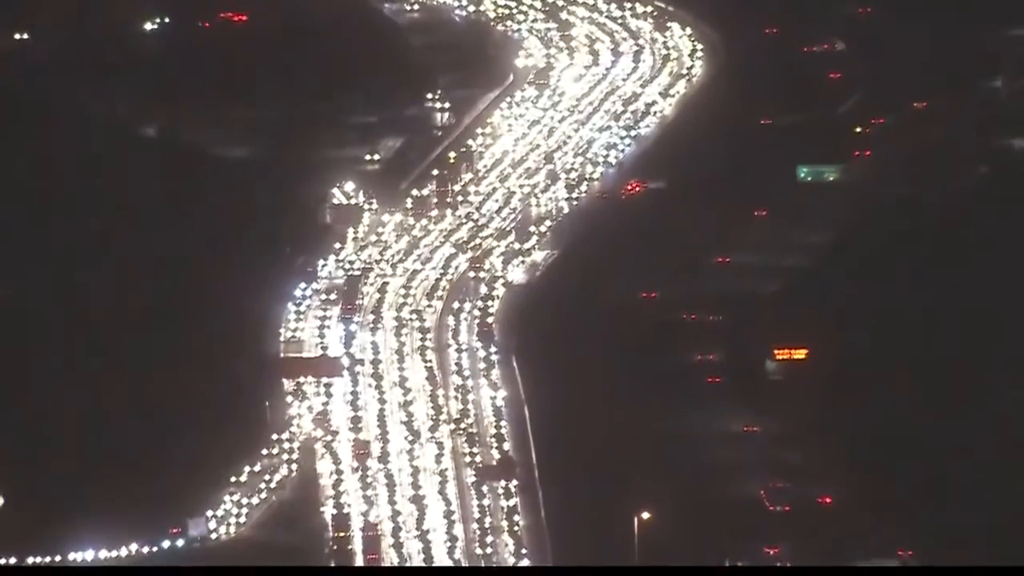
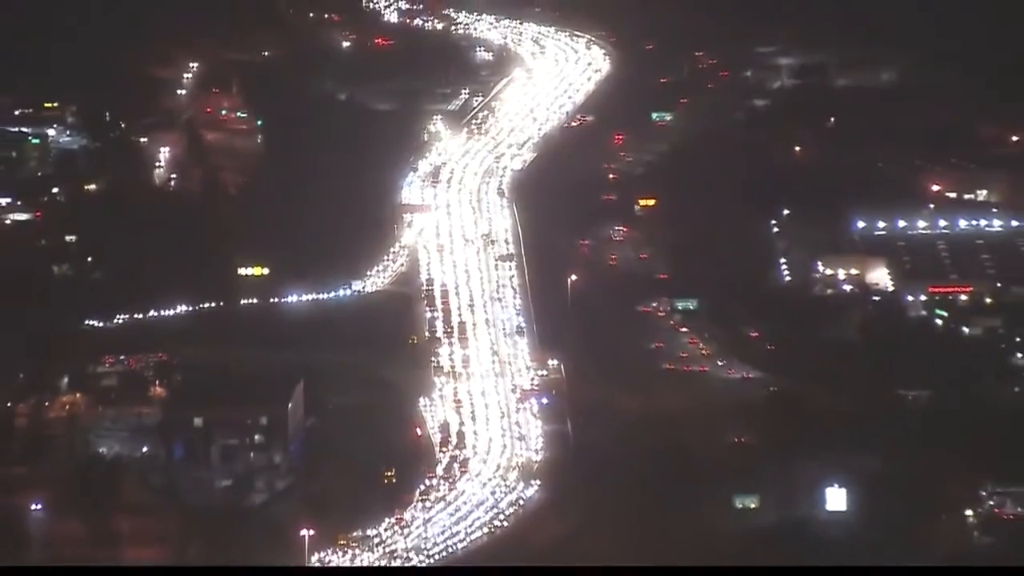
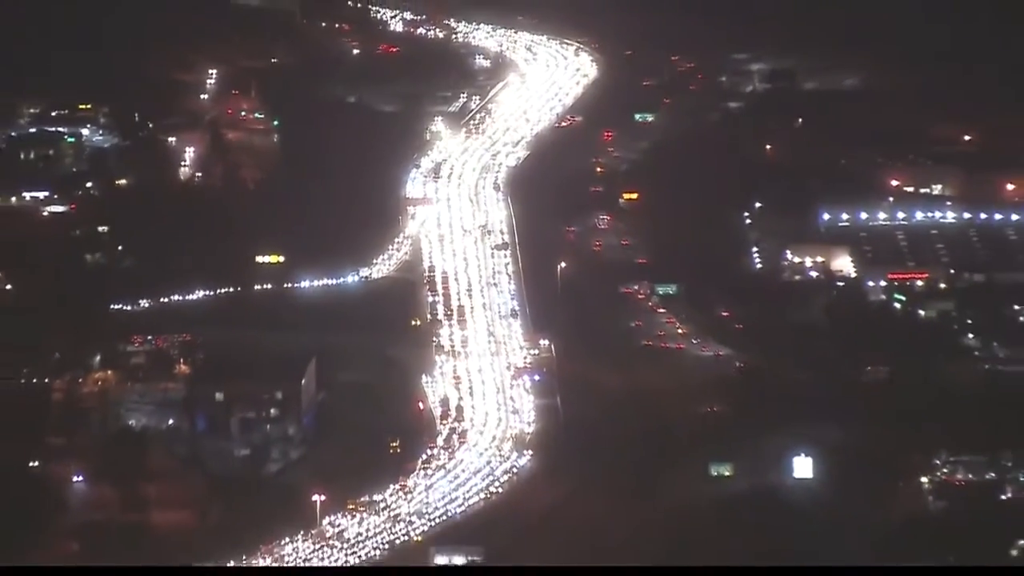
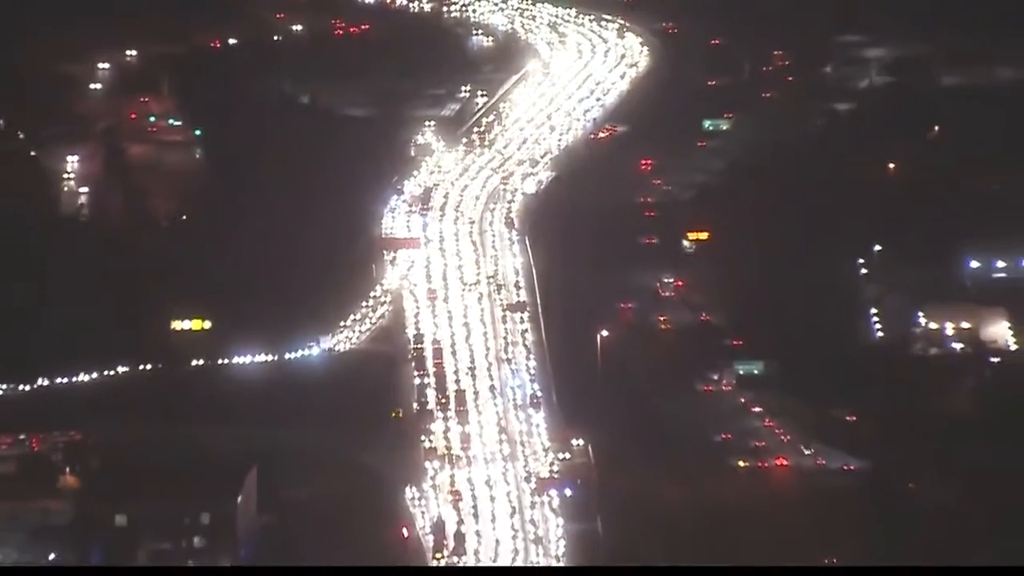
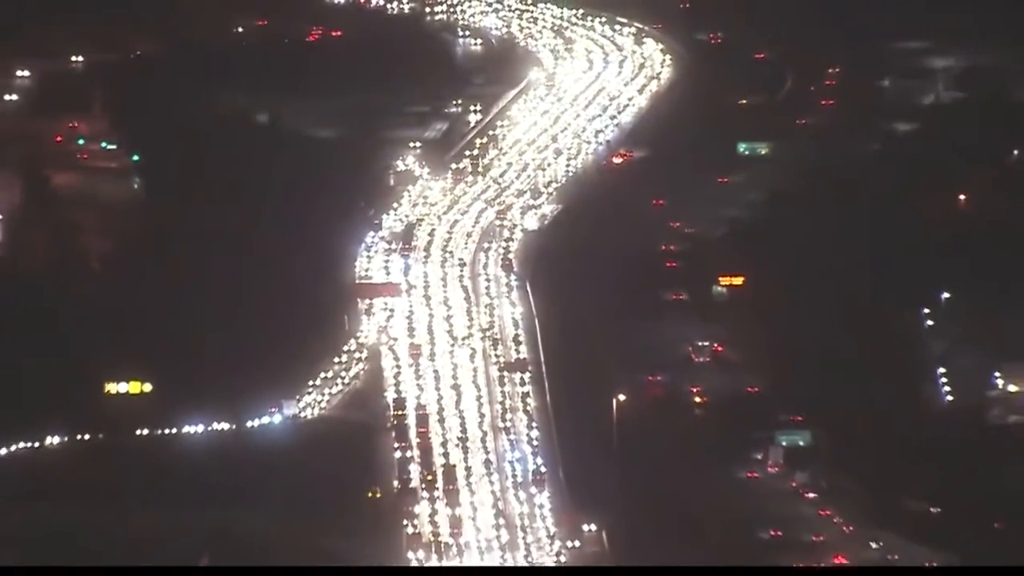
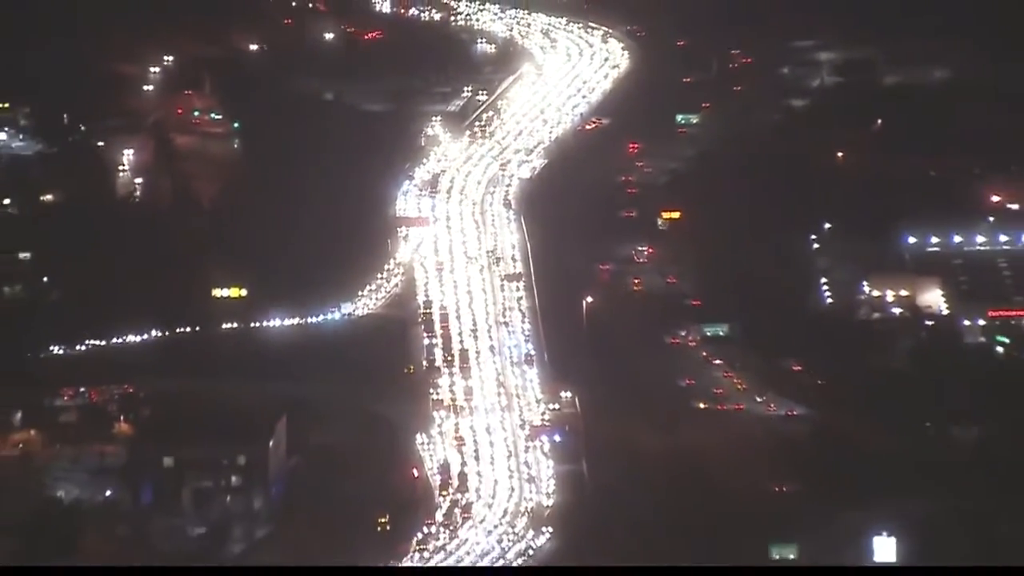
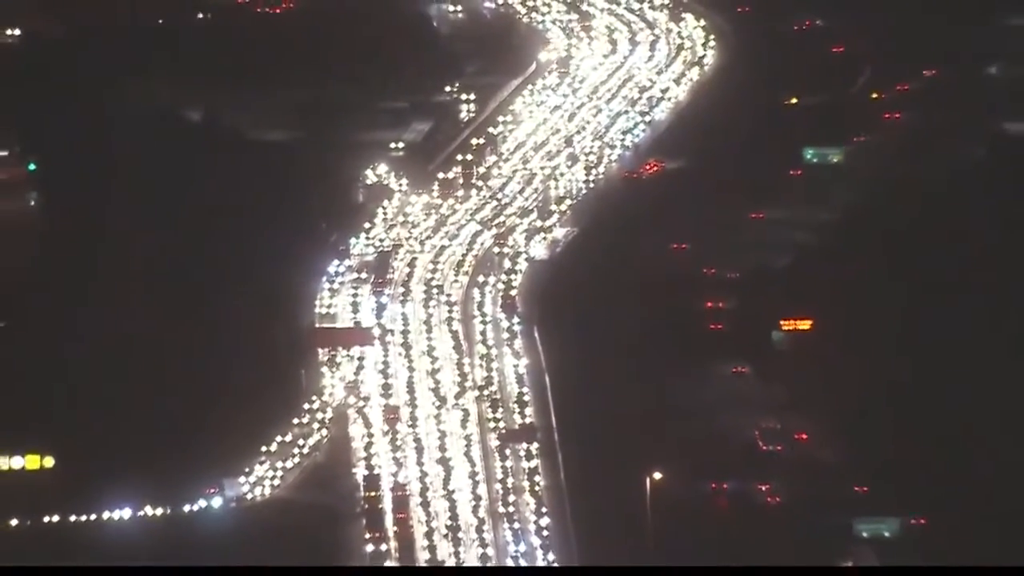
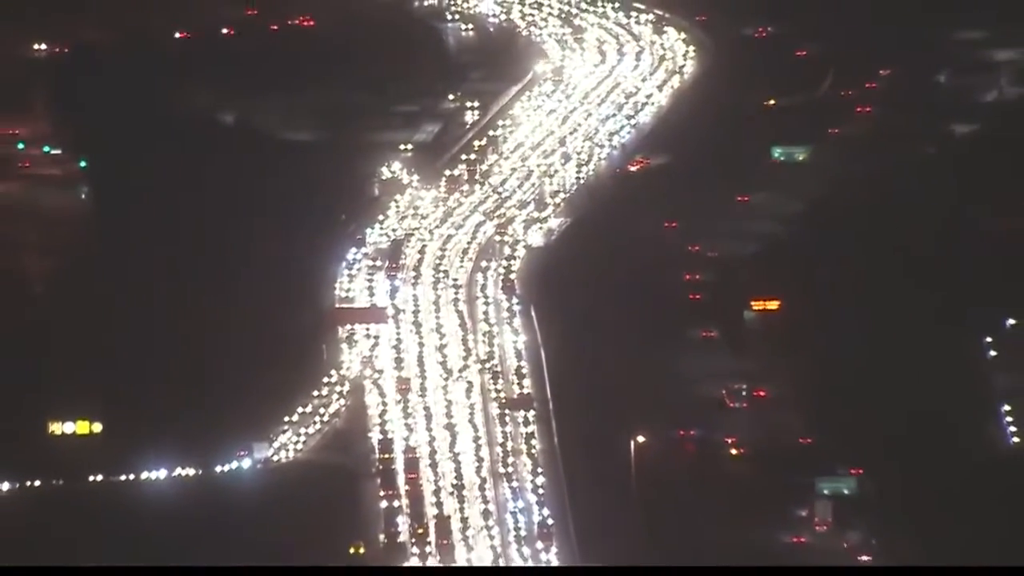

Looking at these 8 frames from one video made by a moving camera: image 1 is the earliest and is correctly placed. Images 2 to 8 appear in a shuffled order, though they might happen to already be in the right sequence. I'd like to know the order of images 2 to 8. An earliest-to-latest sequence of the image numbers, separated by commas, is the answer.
7, 8, 5, 4, 6, 2, 3
